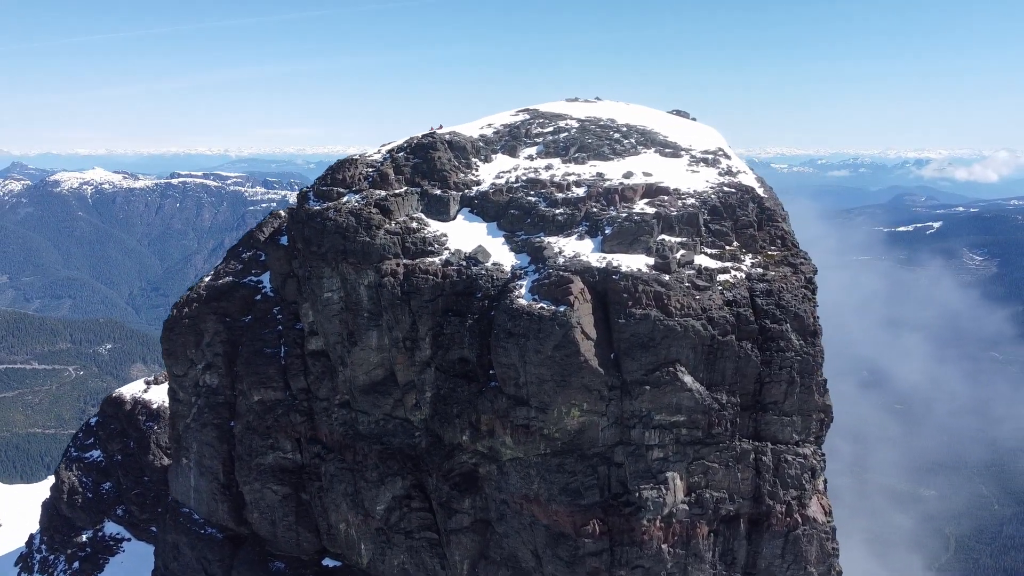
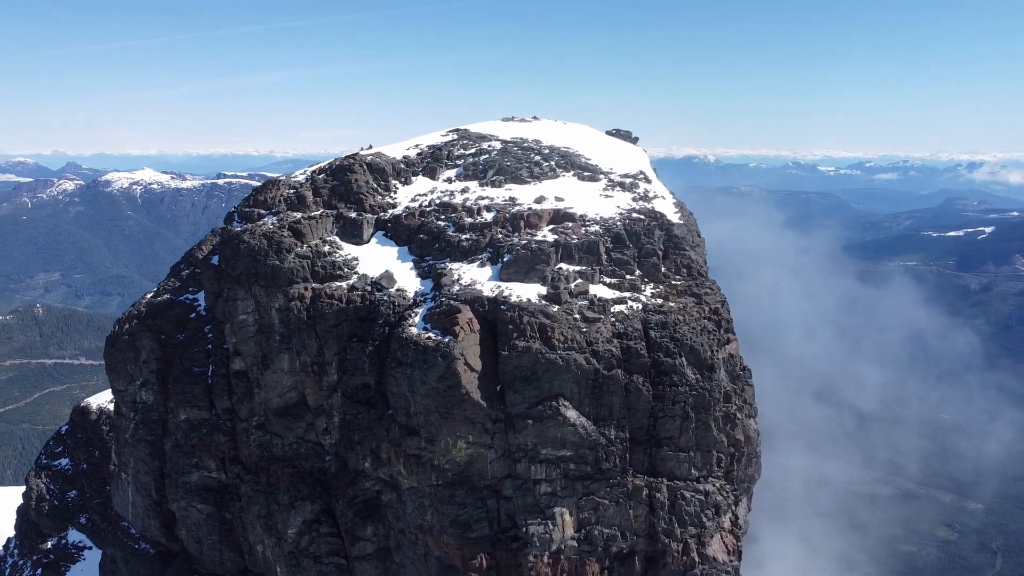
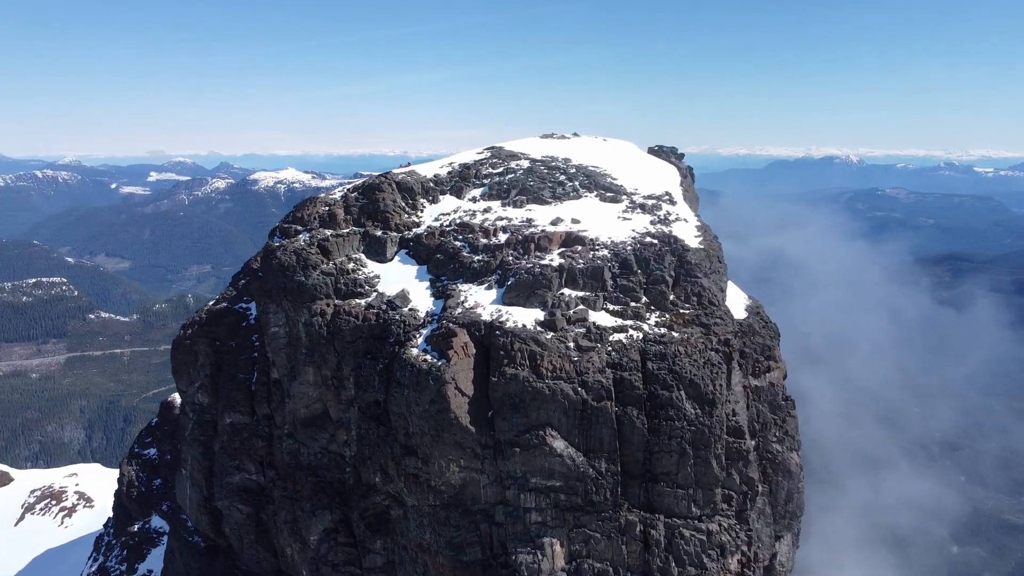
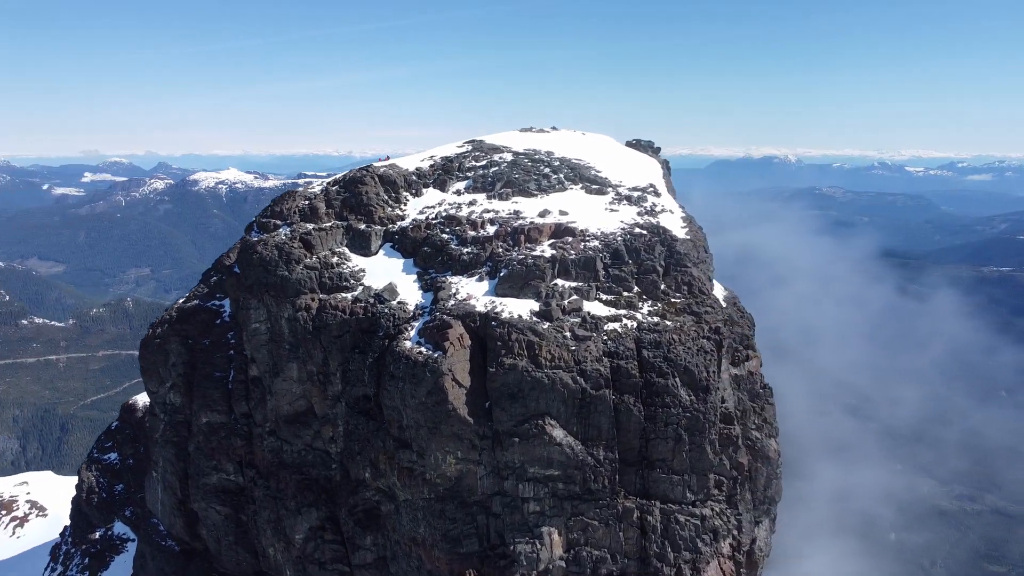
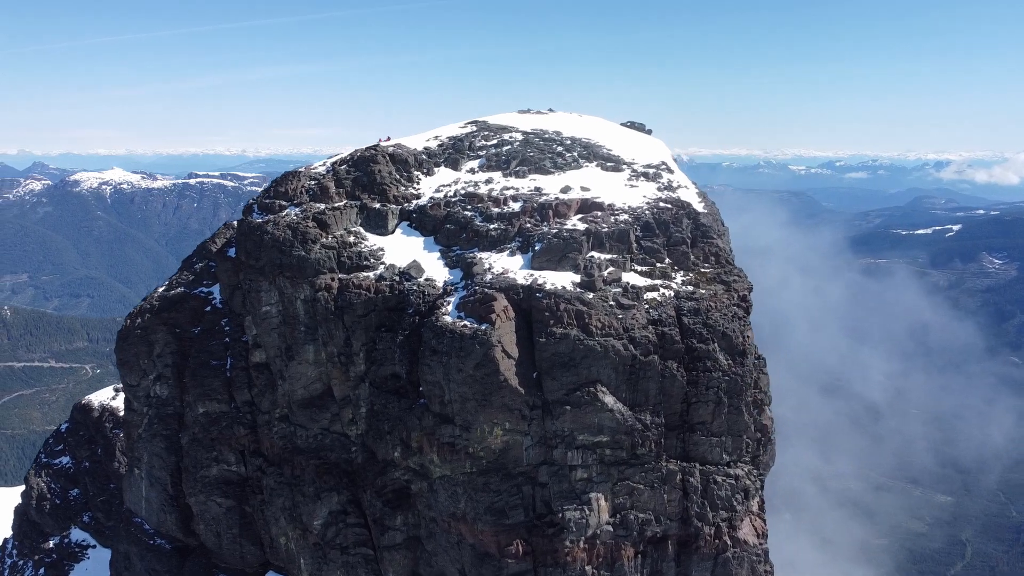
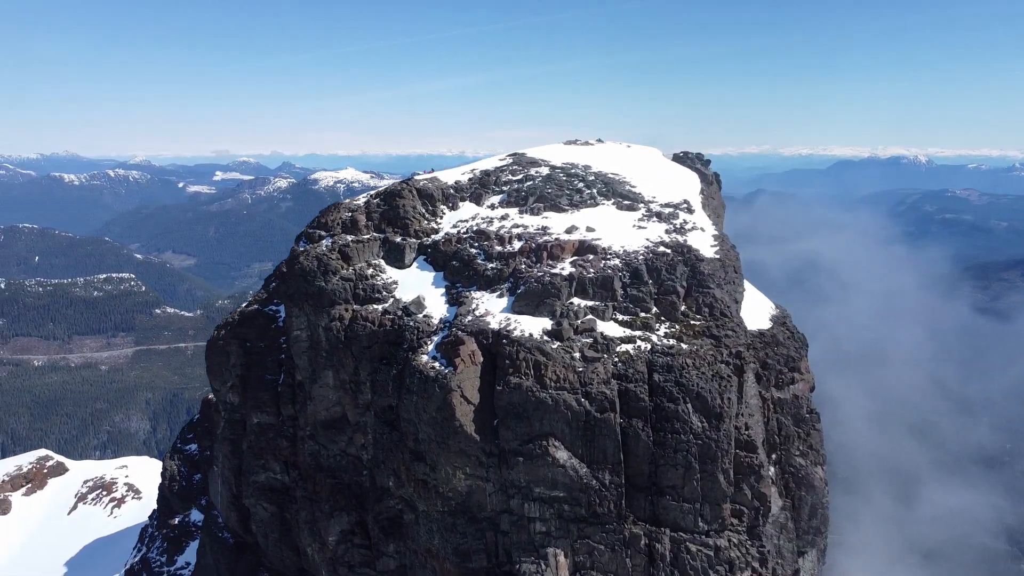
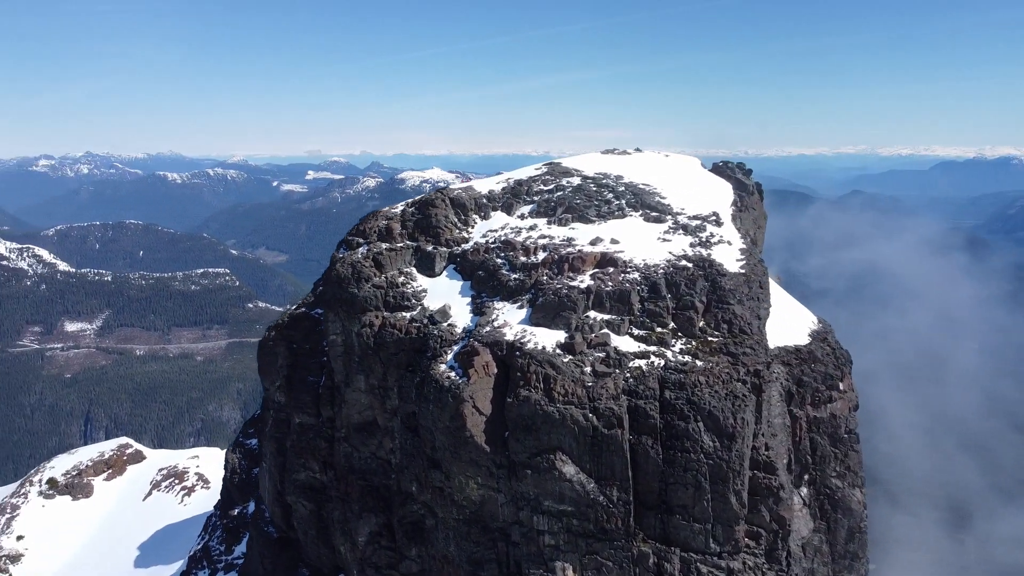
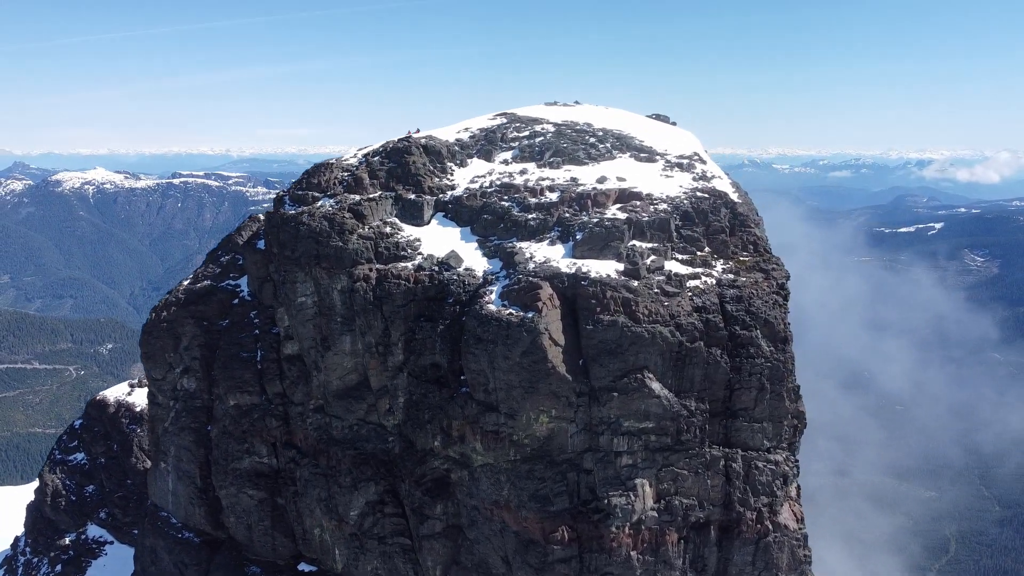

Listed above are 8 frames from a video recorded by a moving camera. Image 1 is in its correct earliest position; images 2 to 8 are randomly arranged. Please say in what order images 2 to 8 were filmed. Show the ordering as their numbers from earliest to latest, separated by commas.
8, 5, 2, 4, 3, 6, 7
